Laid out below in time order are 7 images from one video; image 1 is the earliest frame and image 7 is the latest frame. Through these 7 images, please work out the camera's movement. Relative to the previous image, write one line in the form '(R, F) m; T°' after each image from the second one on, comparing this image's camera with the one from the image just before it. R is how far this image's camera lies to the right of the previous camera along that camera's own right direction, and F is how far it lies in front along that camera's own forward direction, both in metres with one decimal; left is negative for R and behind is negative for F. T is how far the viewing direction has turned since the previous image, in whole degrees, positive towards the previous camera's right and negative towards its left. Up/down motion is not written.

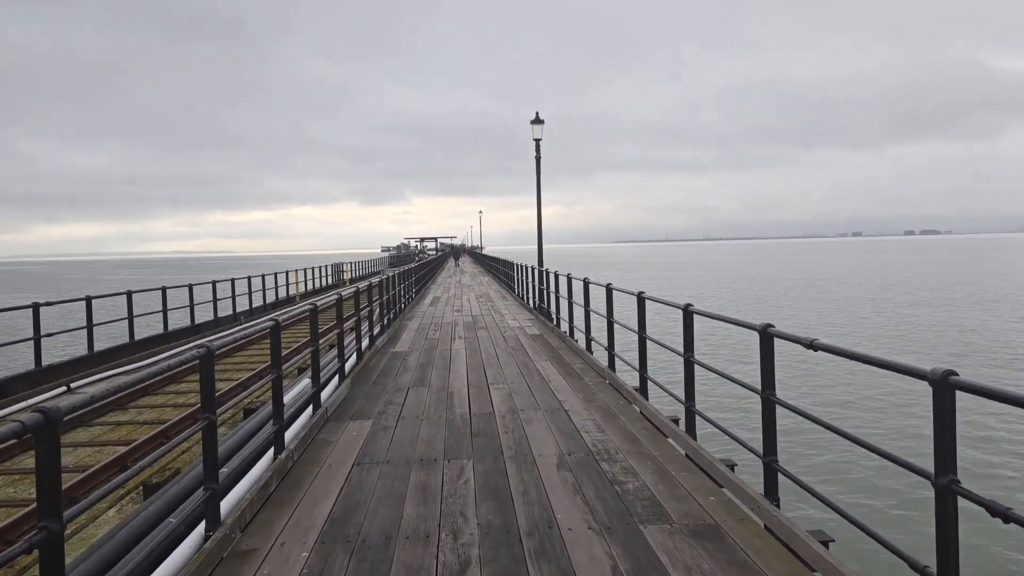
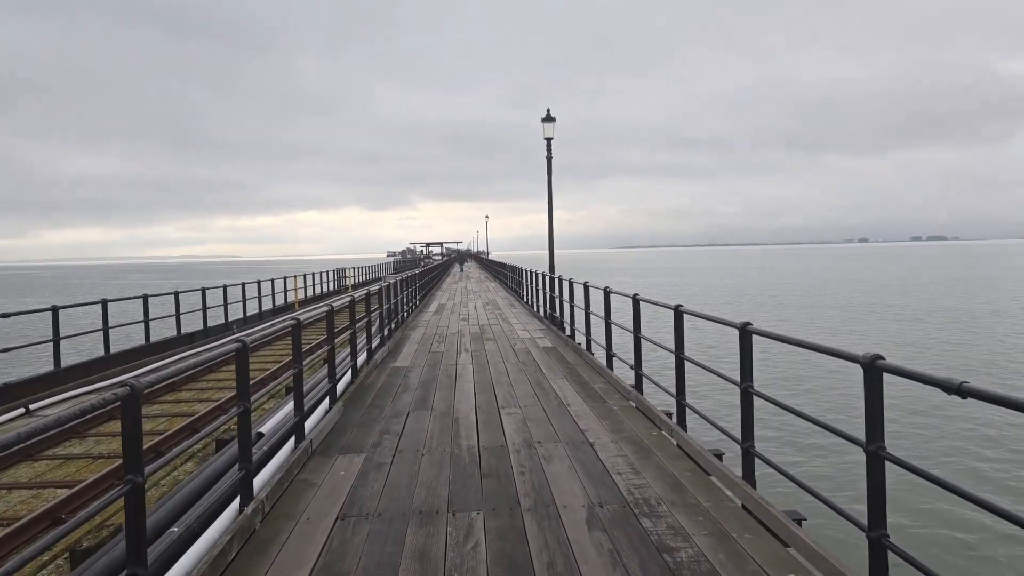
(-0.1, +0.9) m; 0°
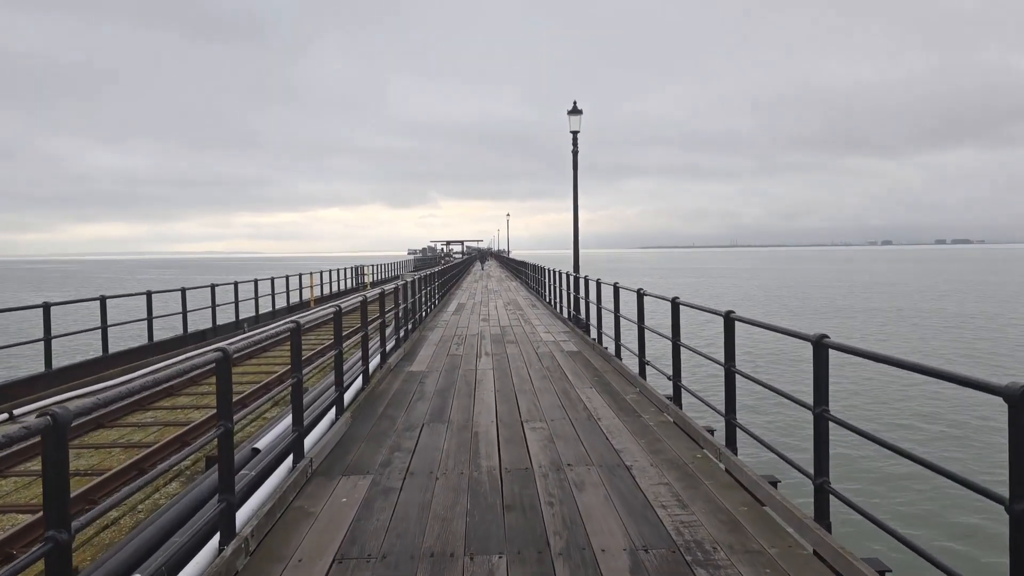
(0.0, +0.6) m; -1°
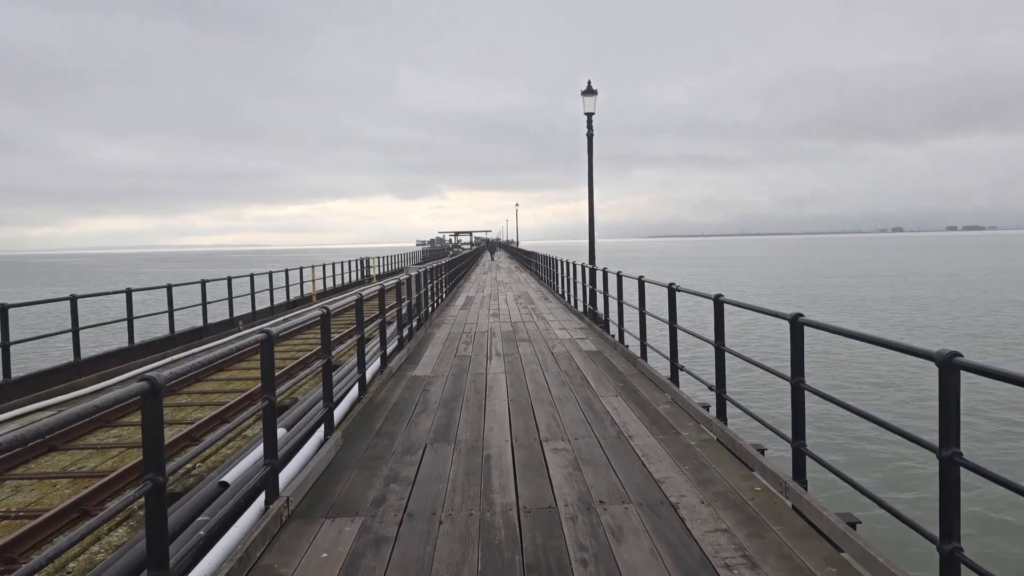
(0.0, +0.8) m; -1°
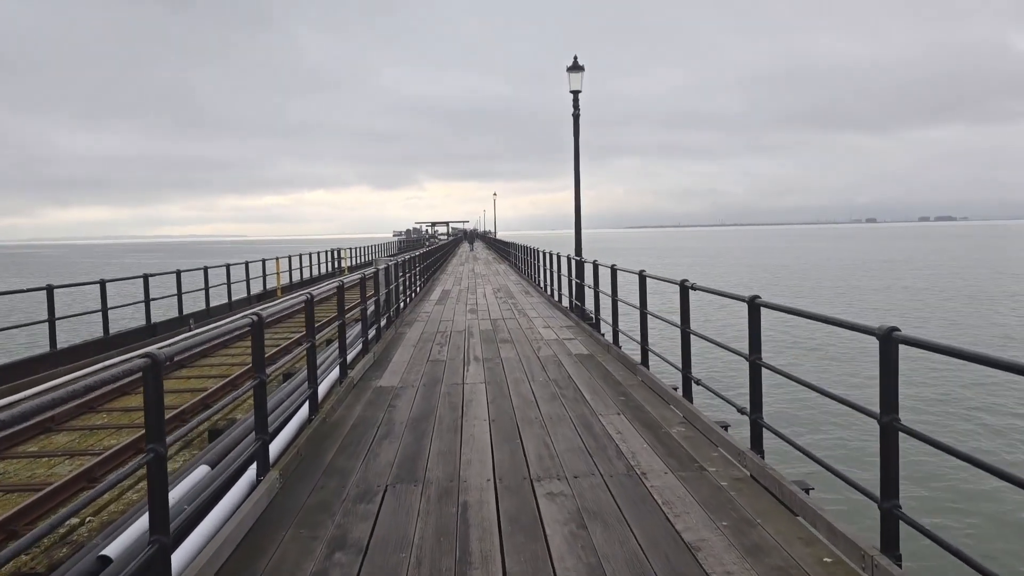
(0.0, +1.0) m; +2°
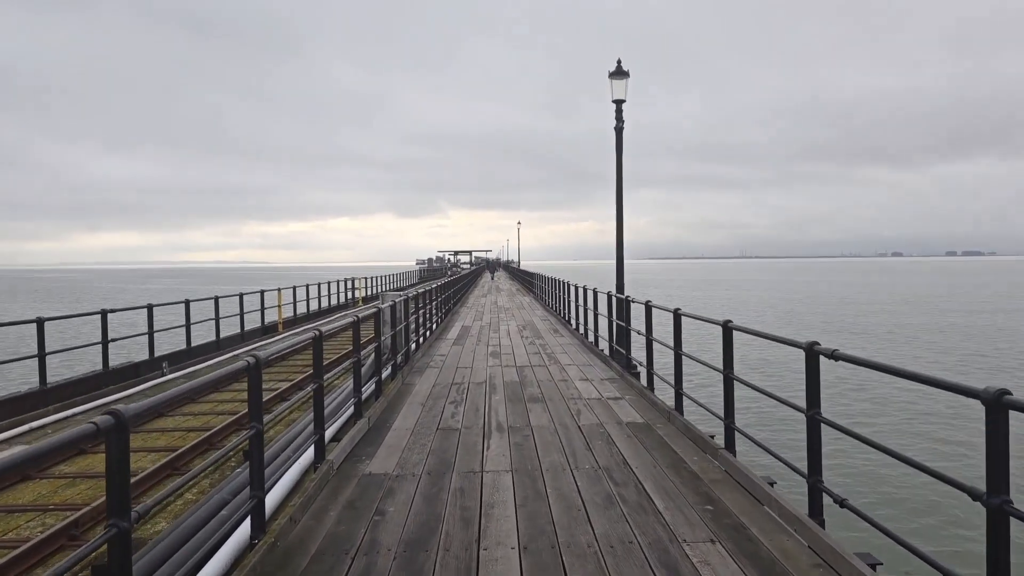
(-0.1, +1.7) m; -2°
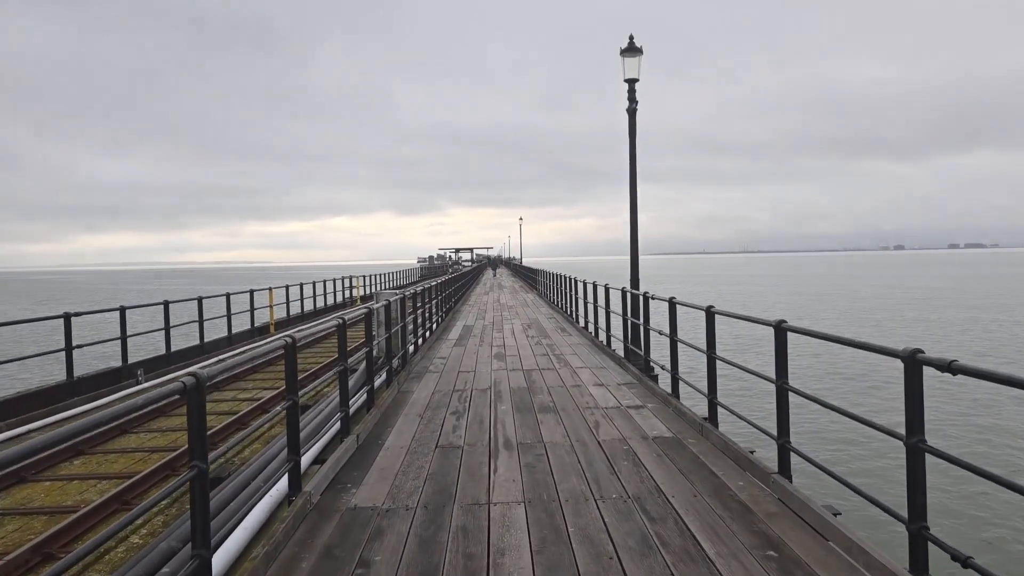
(0.0, +0.8) m; 0°
